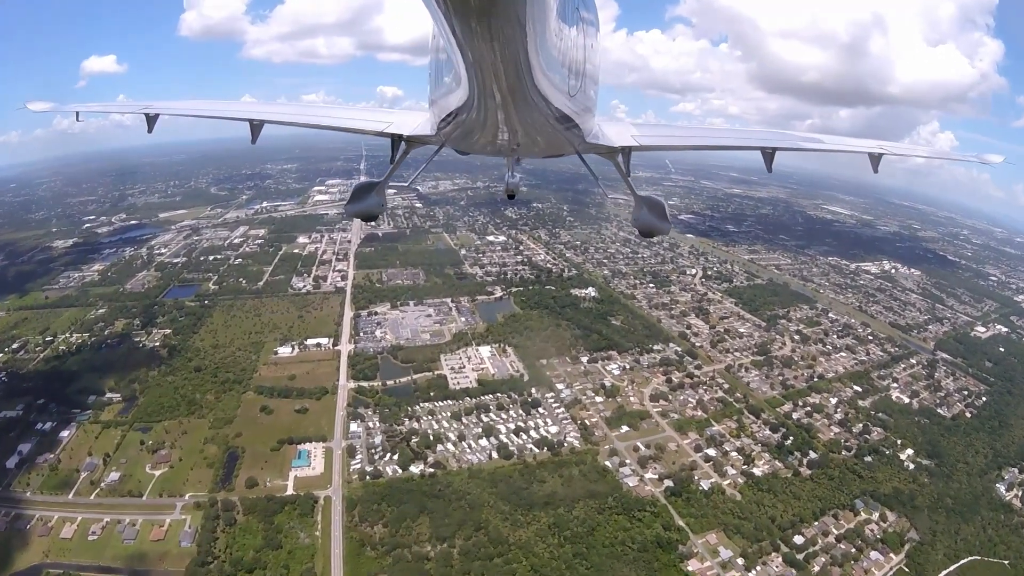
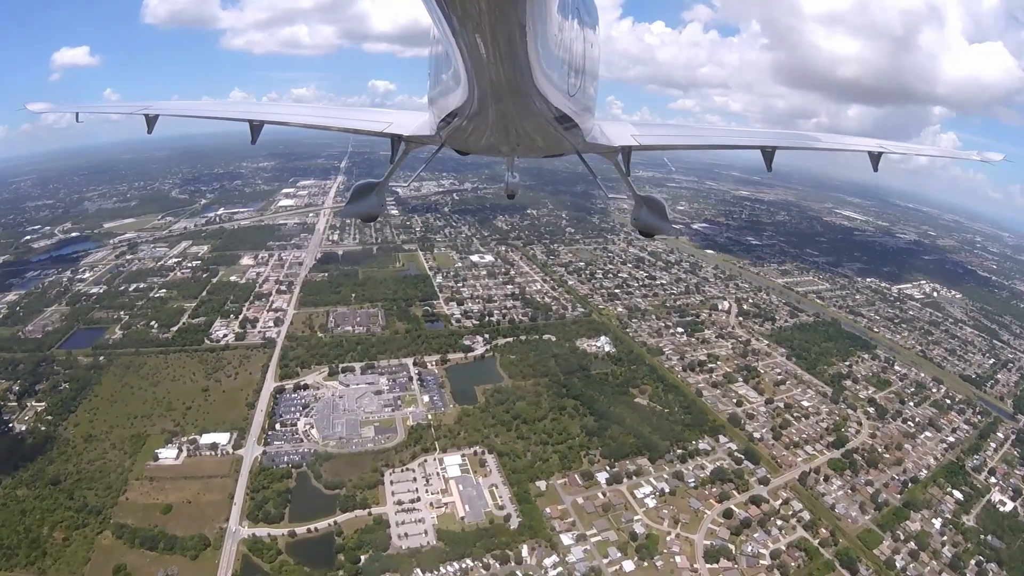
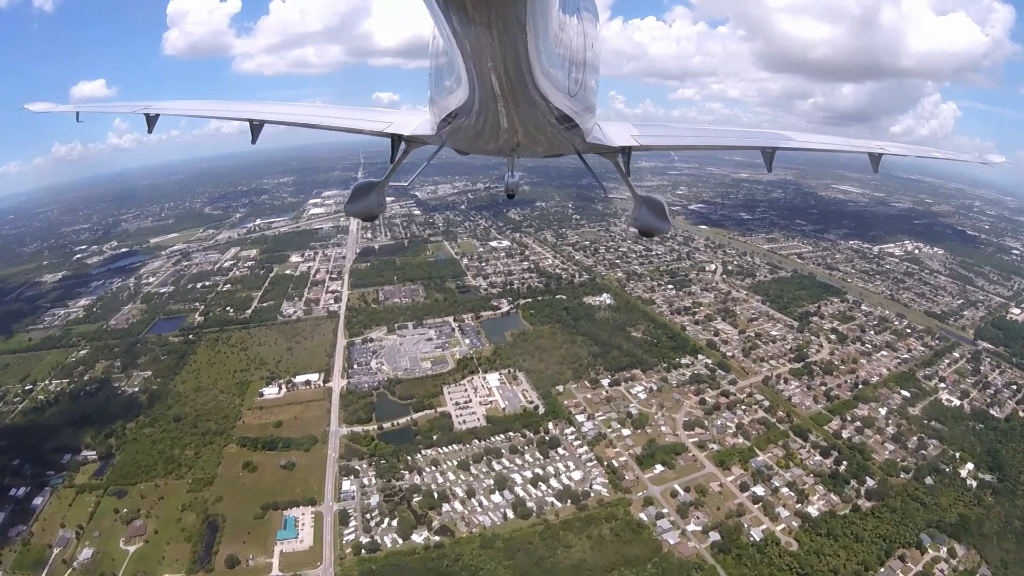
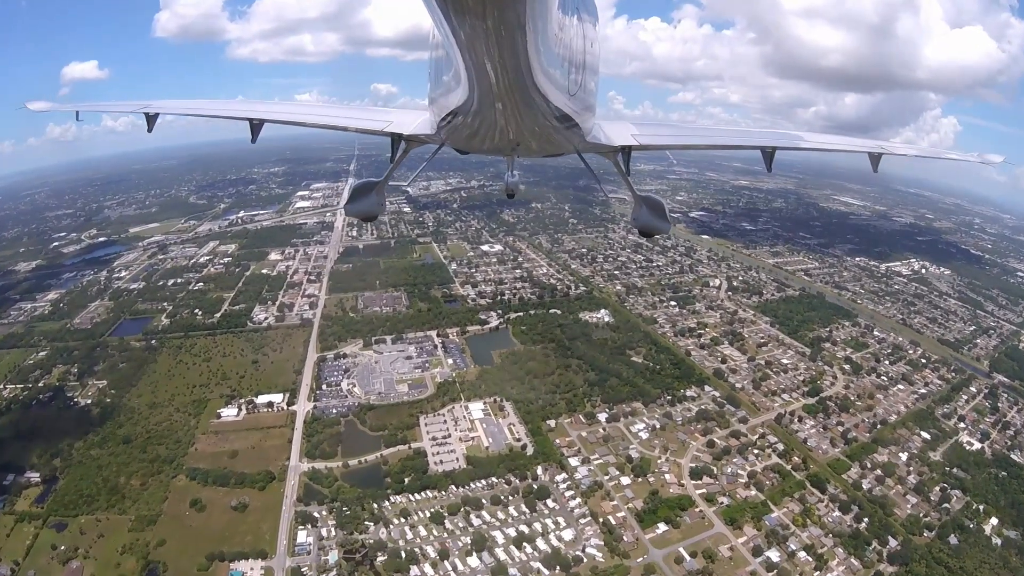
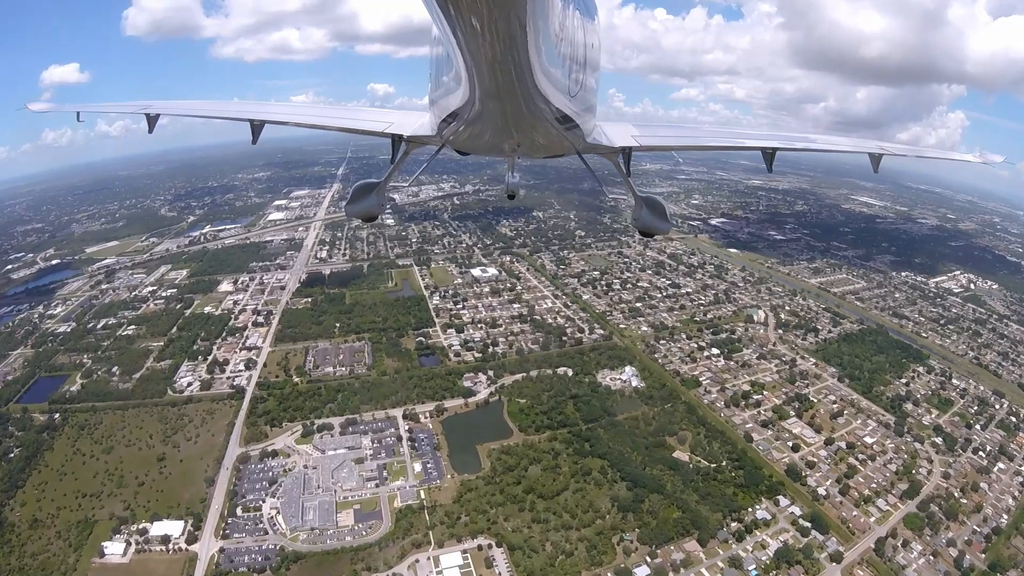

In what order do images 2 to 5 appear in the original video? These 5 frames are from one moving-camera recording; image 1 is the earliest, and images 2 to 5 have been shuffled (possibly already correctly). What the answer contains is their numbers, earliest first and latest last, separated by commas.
3, 4, 2, 5
